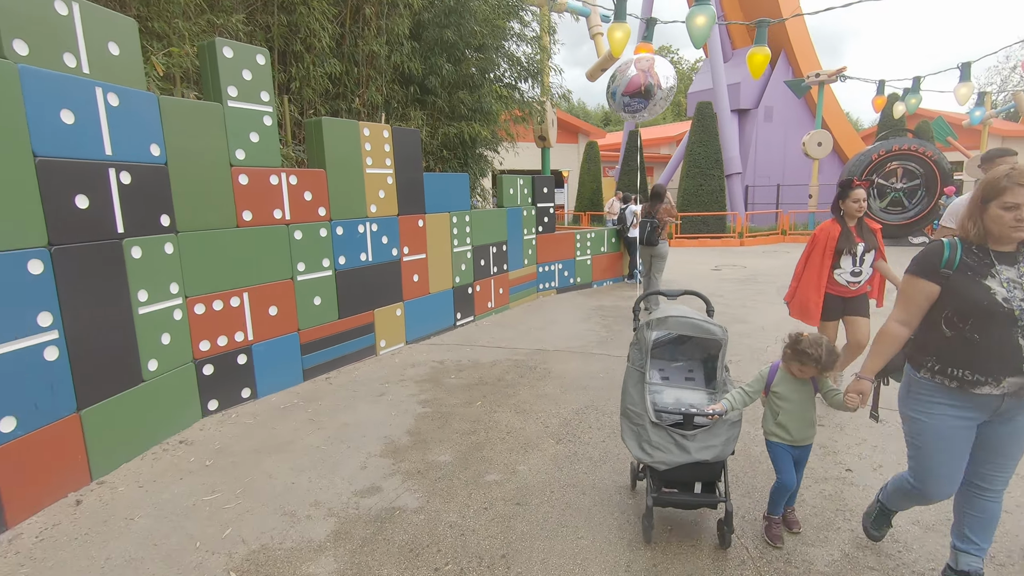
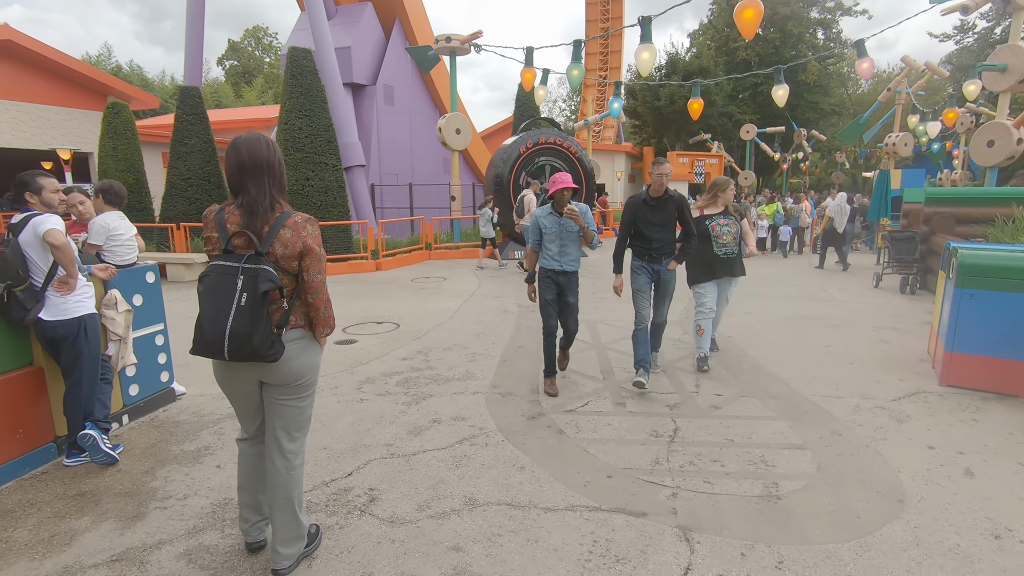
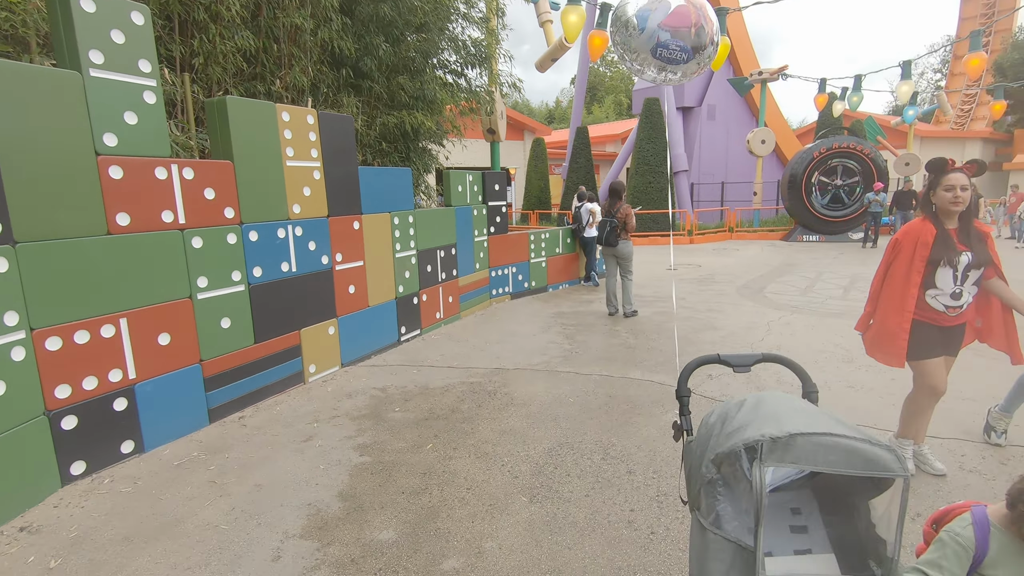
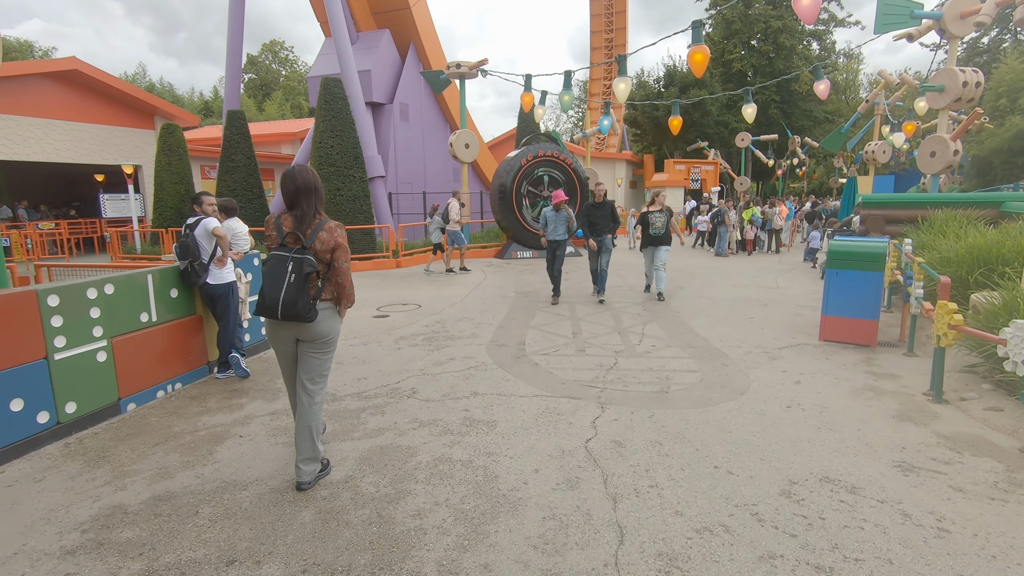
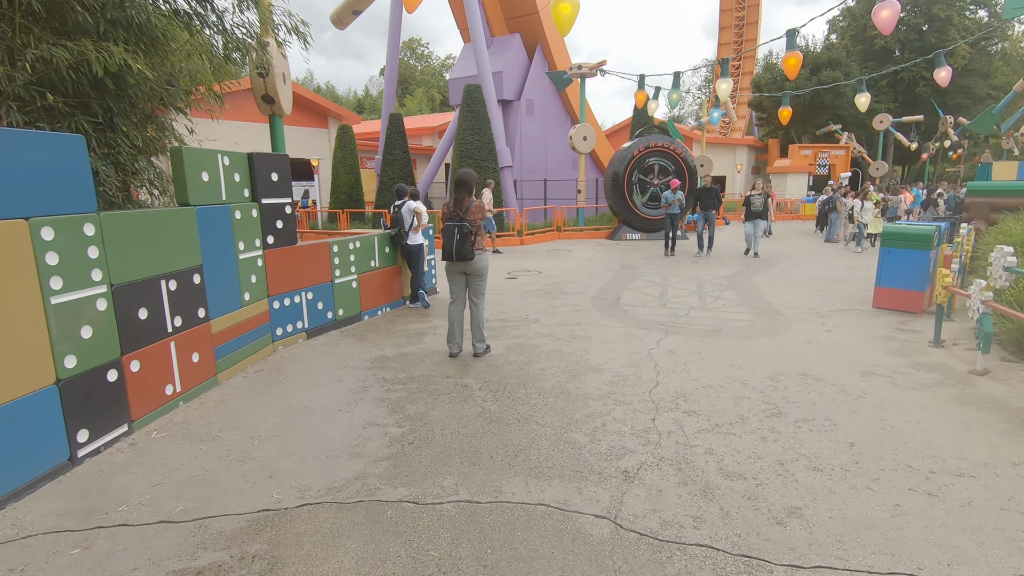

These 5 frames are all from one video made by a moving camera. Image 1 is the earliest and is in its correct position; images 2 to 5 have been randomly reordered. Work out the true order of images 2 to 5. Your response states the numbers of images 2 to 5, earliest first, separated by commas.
3, 5, 4, 2
